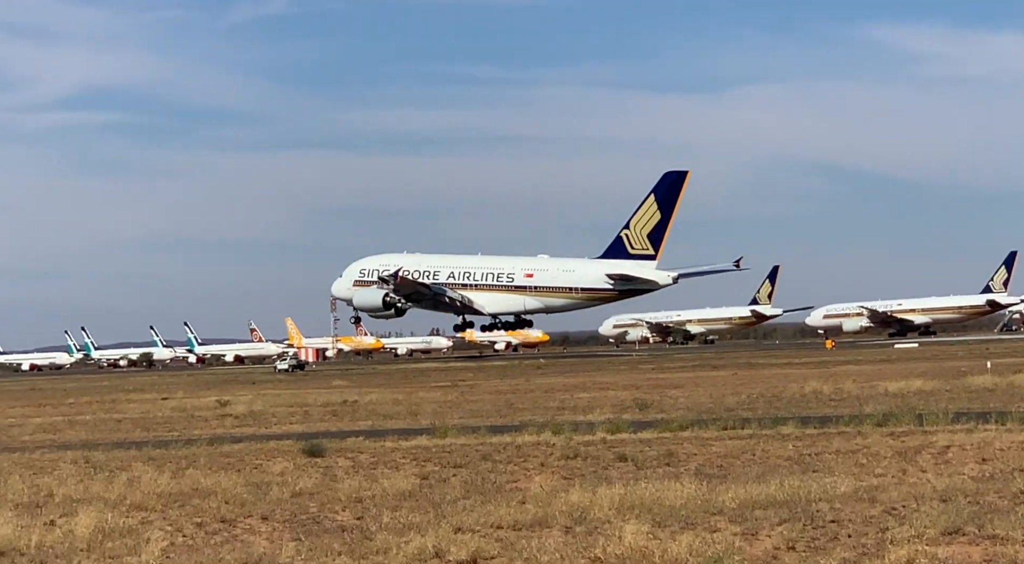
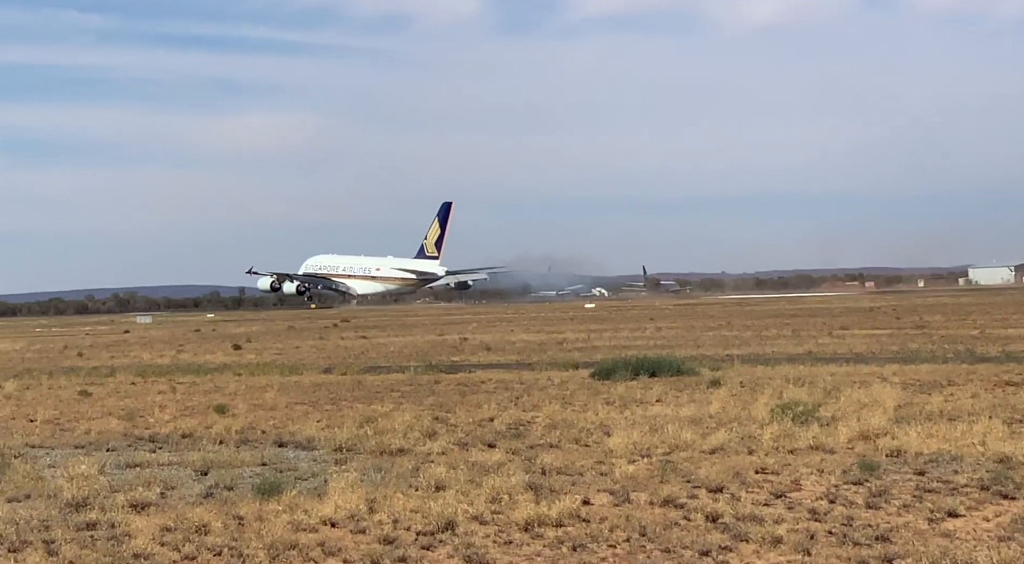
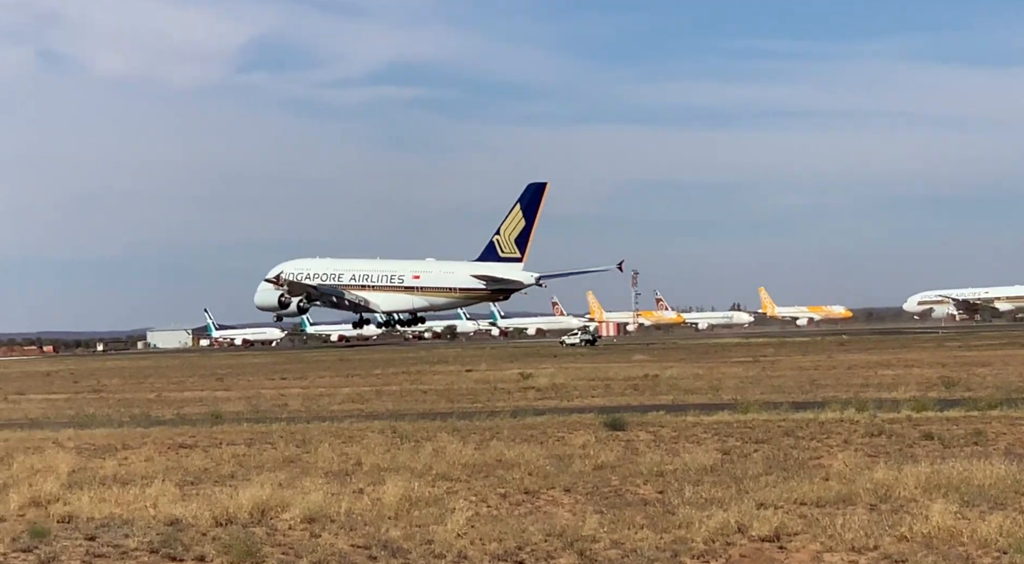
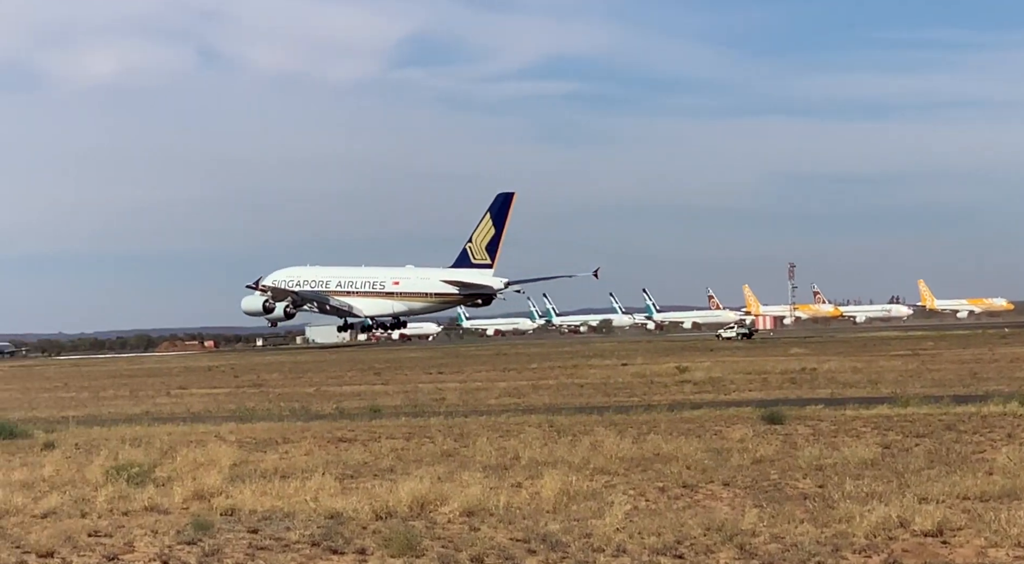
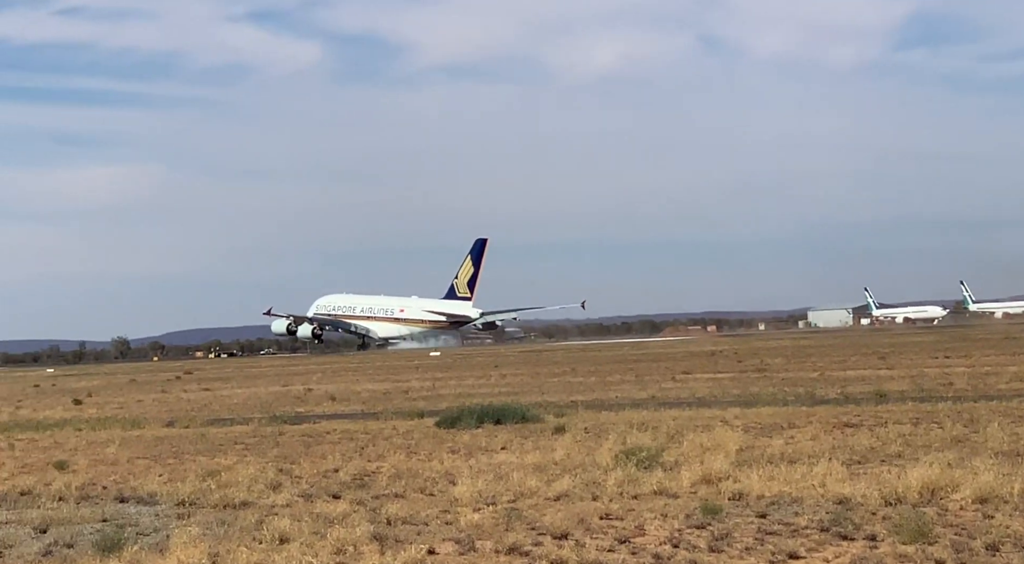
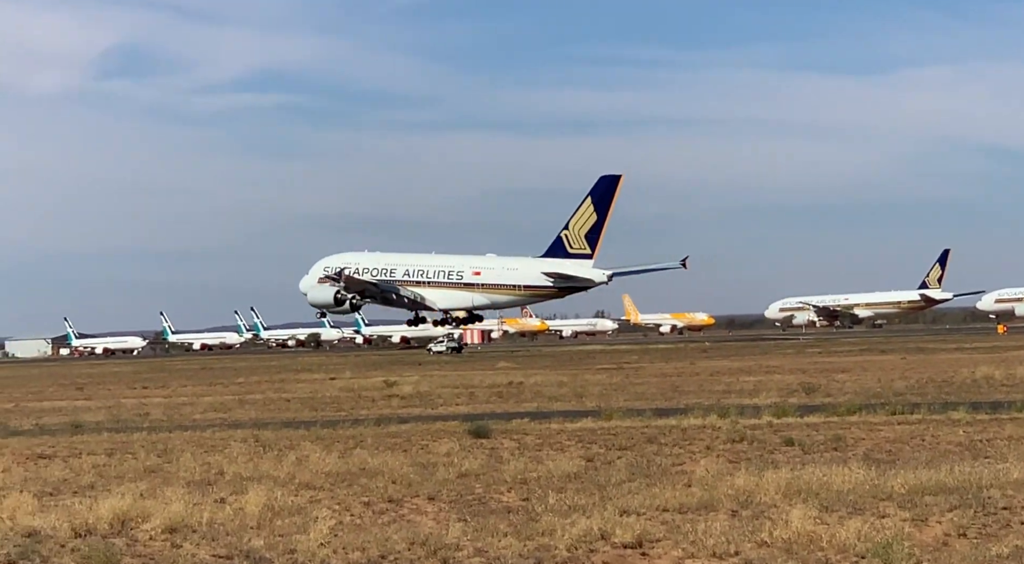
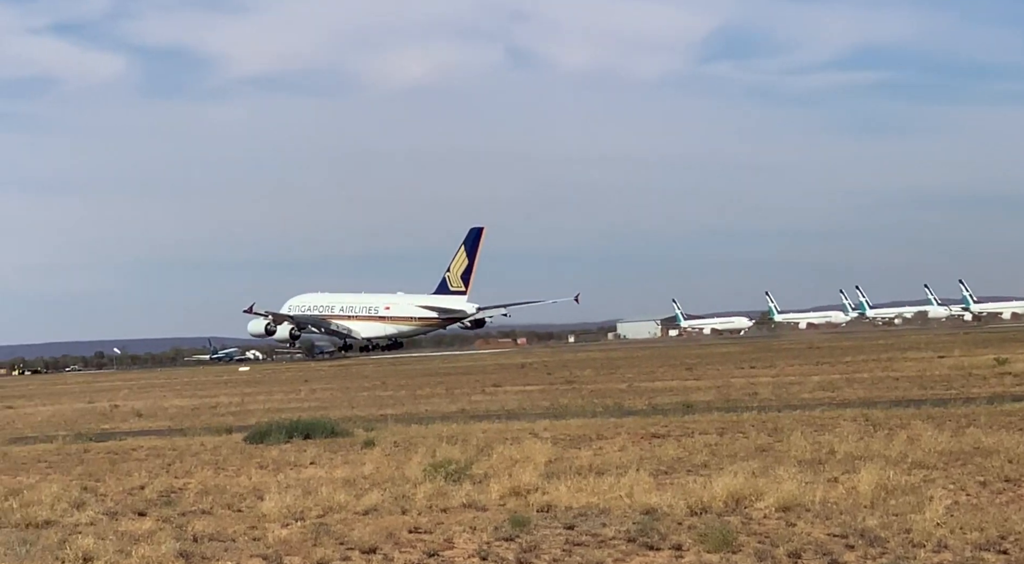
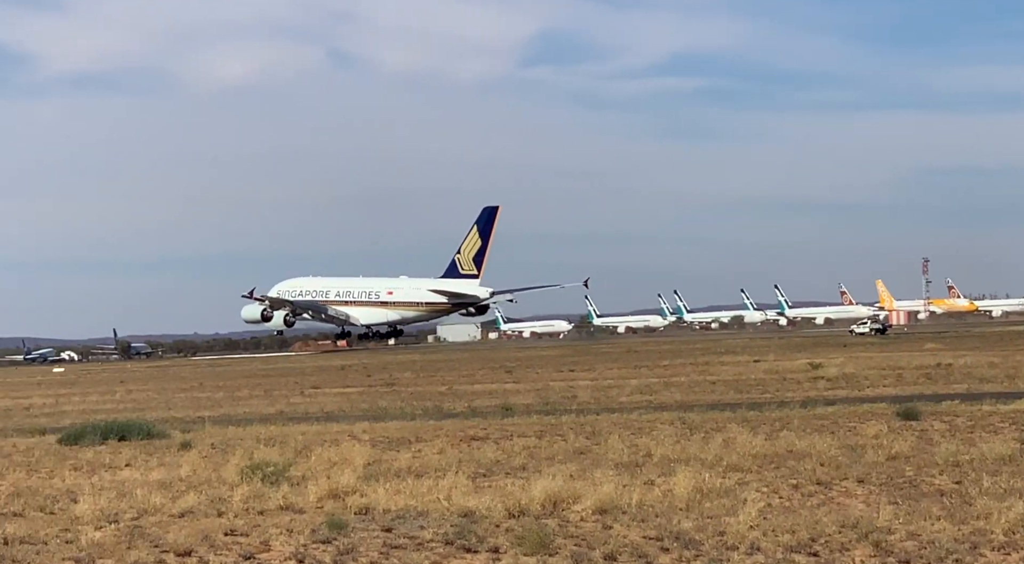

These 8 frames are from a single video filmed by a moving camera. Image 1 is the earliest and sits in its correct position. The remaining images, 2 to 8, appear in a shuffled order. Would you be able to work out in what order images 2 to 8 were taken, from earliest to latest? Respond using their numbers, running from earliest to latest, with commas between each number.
6, 3, 4, 8, 7, 5, 2
